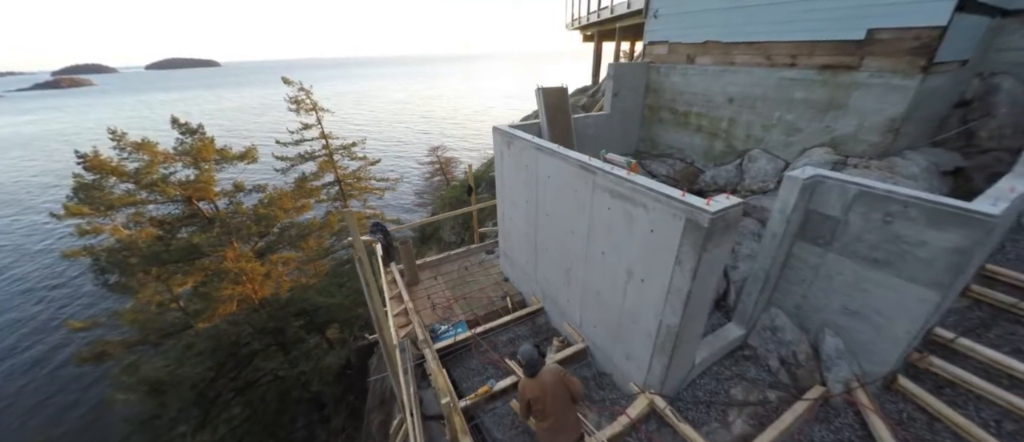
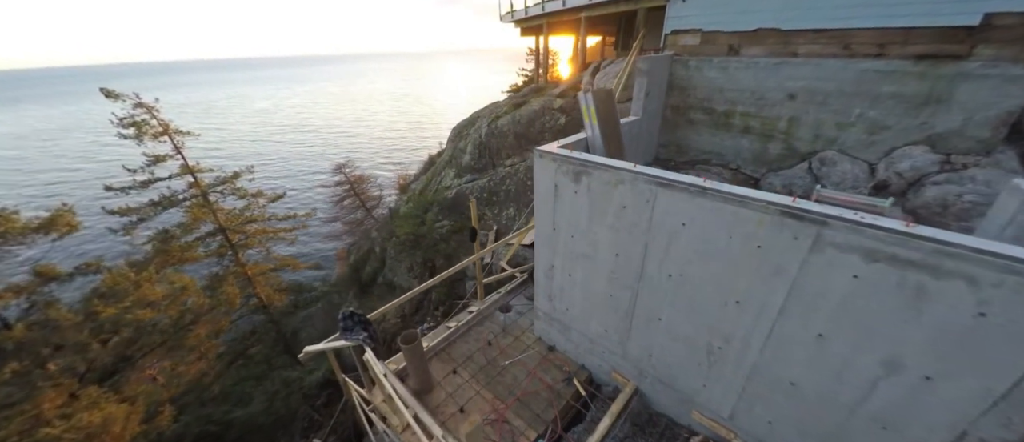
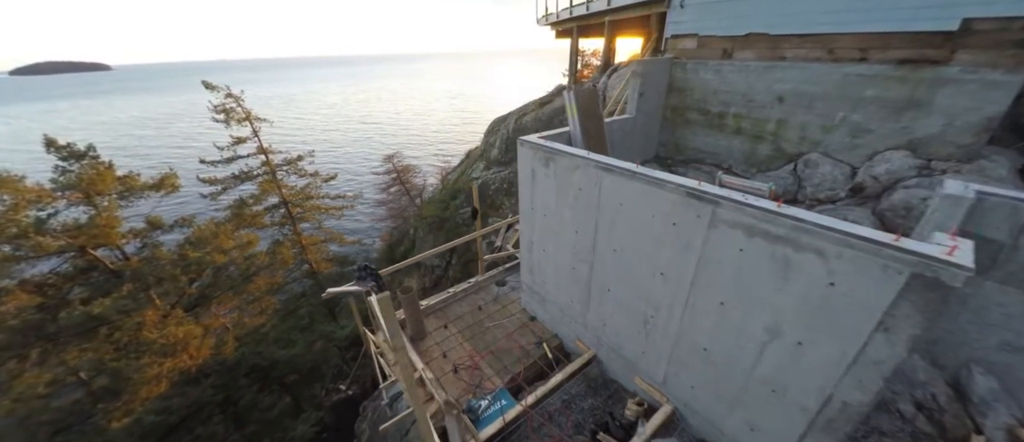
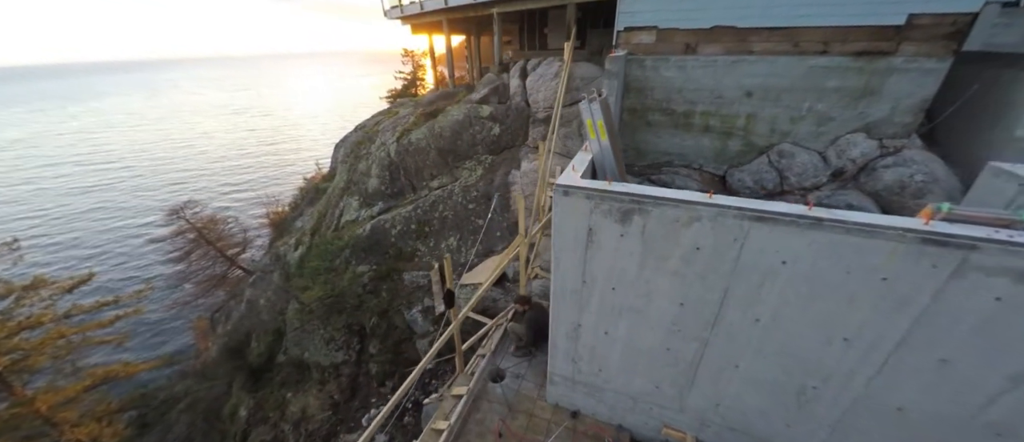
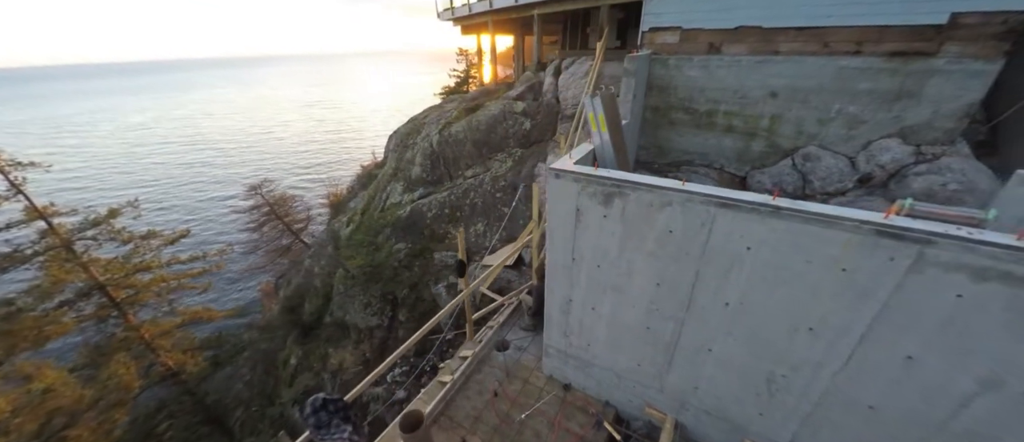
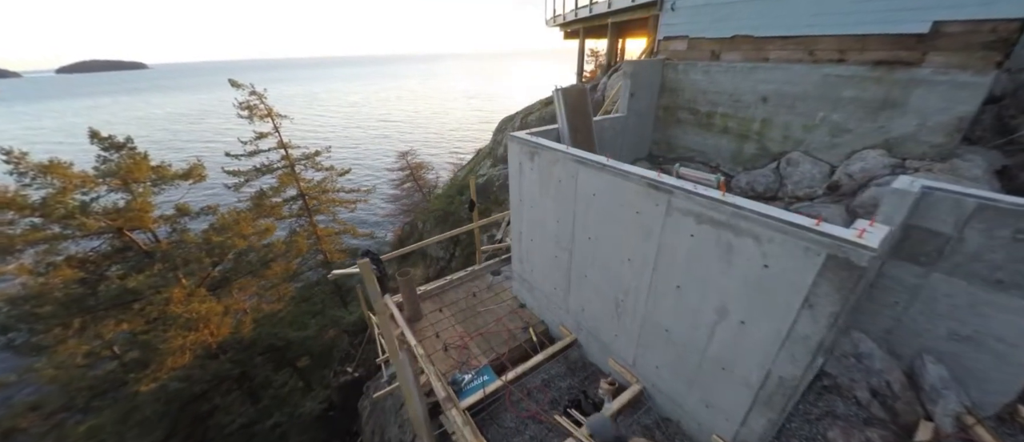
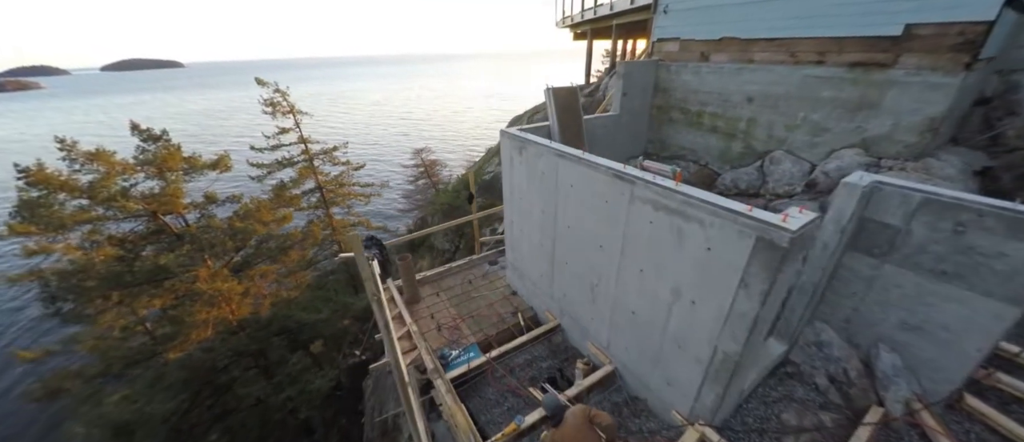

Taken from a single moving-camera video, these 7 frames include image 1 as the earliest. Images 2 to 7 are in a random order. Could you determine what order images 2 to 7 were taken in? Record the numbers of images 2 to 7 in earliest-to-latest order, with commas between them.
7, 6, 3, 2, 5, 4
